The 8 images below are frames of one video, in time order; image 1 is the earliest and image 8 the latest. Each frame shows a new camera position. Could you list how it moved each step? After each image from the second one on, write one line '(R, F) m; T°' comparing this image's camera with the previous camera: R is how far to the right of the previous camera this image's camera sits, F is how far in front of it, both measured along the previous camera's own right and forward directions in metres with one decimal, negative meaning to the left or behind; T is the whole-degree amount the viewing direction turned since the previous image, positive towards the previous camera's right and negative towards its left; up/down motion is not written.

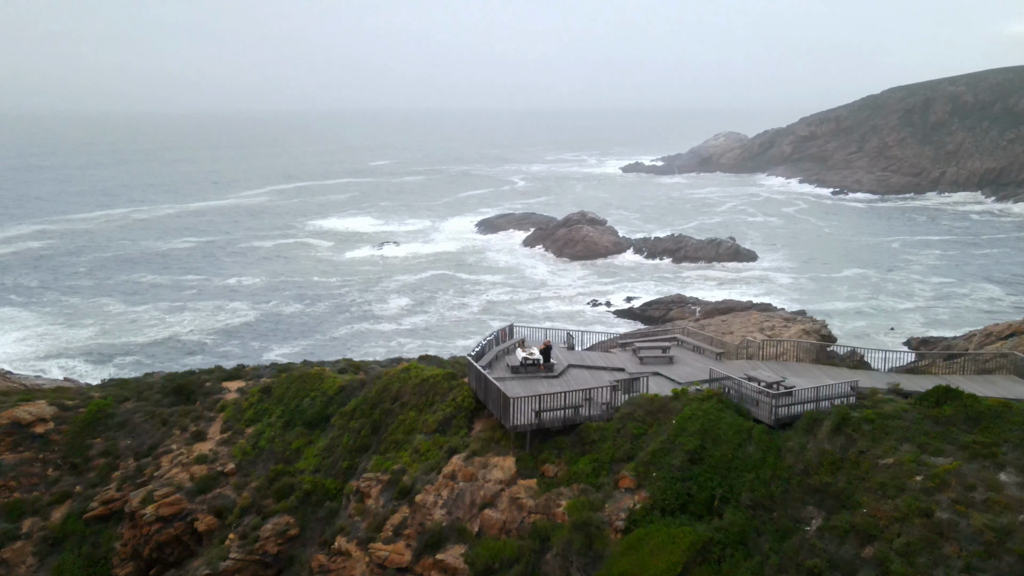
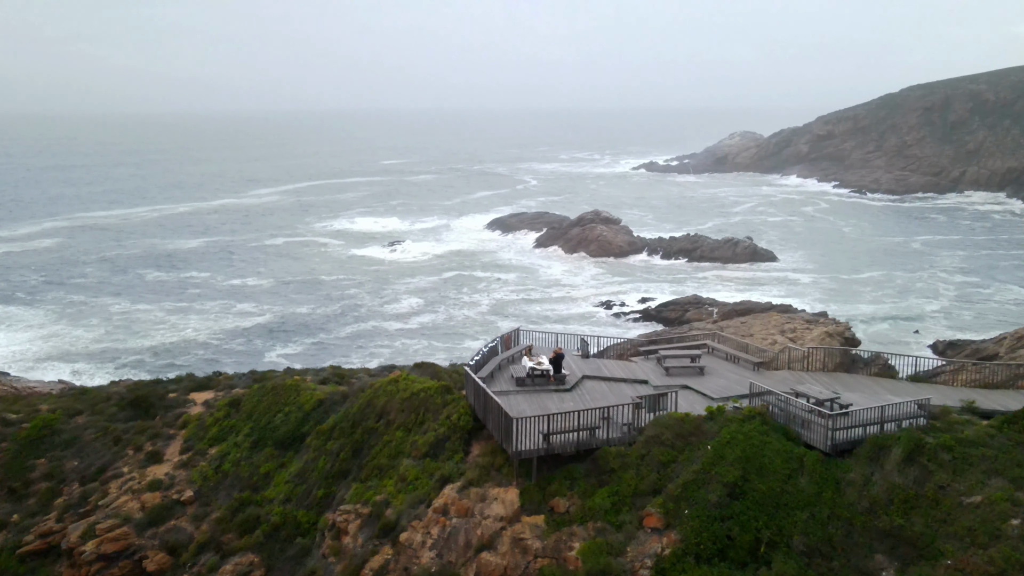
(+0.1, +1.0) m; -1°
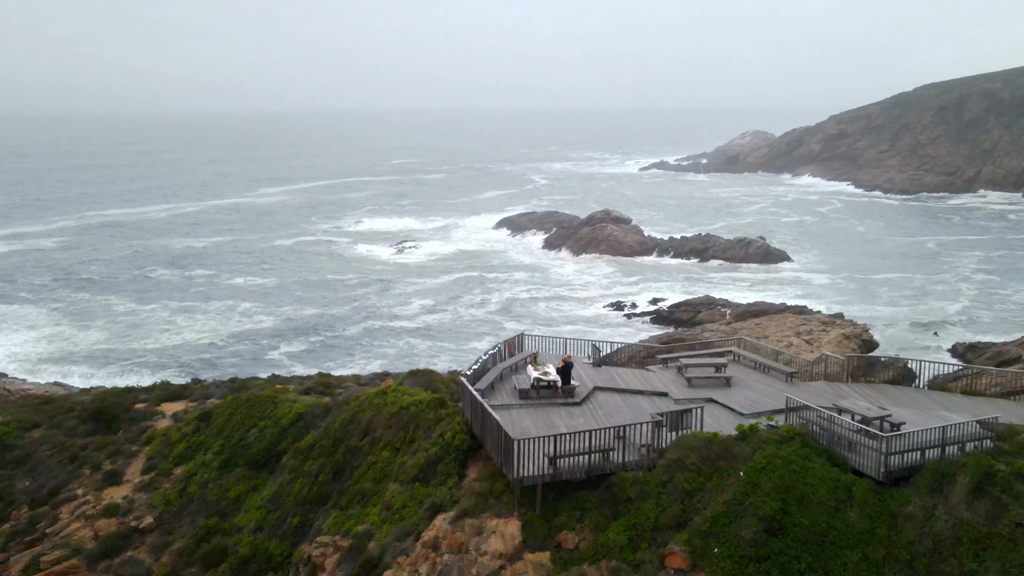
(0.0, +0.7) m; -1°
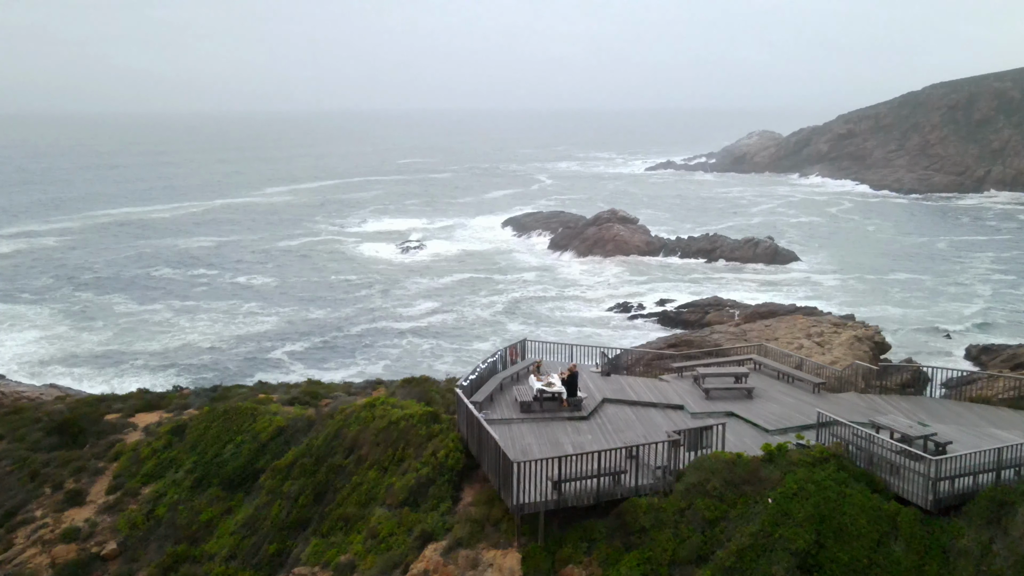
(0.0, +0.5) m; 0°
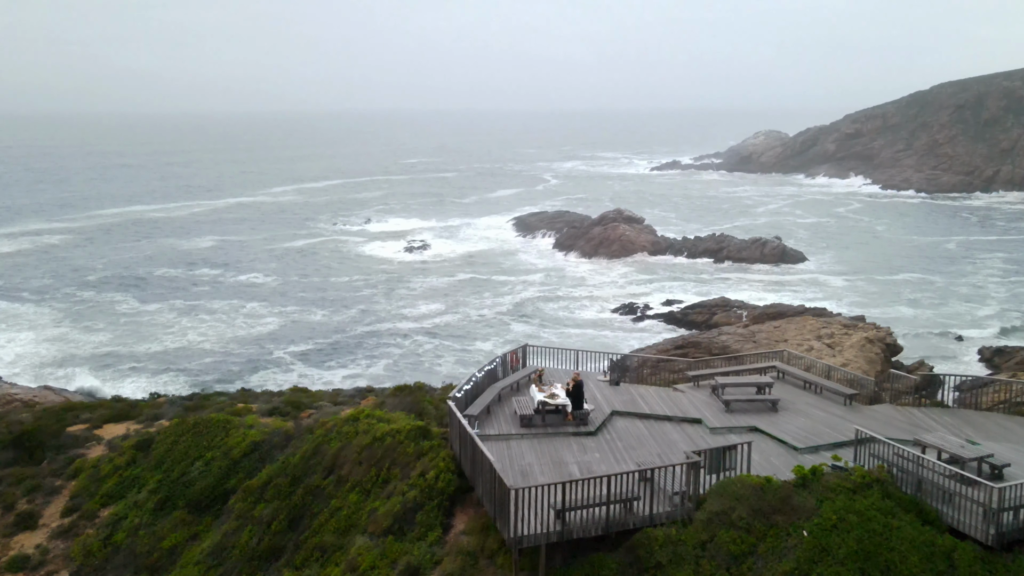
(0.0, +0.5) m; 0°
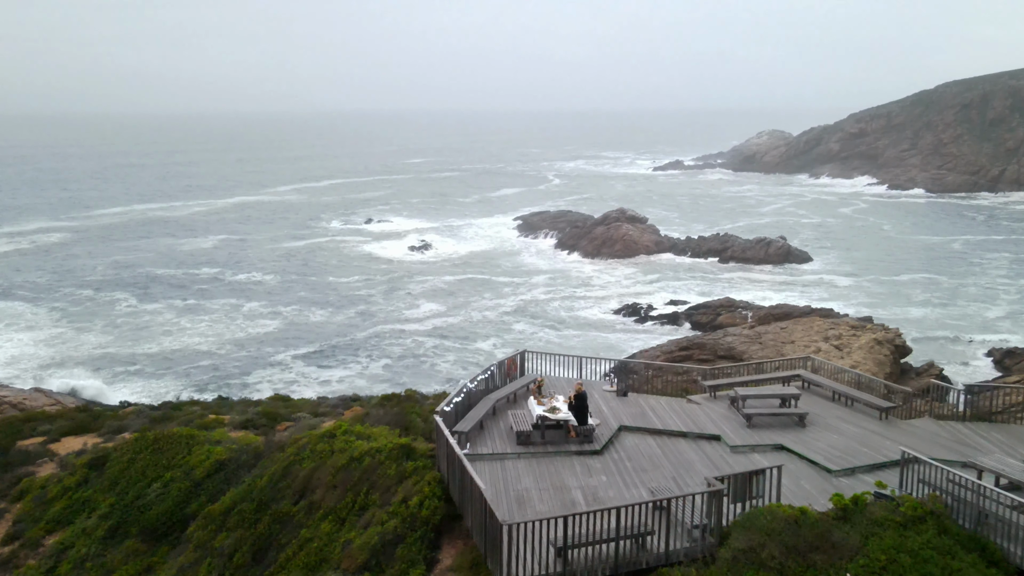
(0.0, +0.5) m; 0°
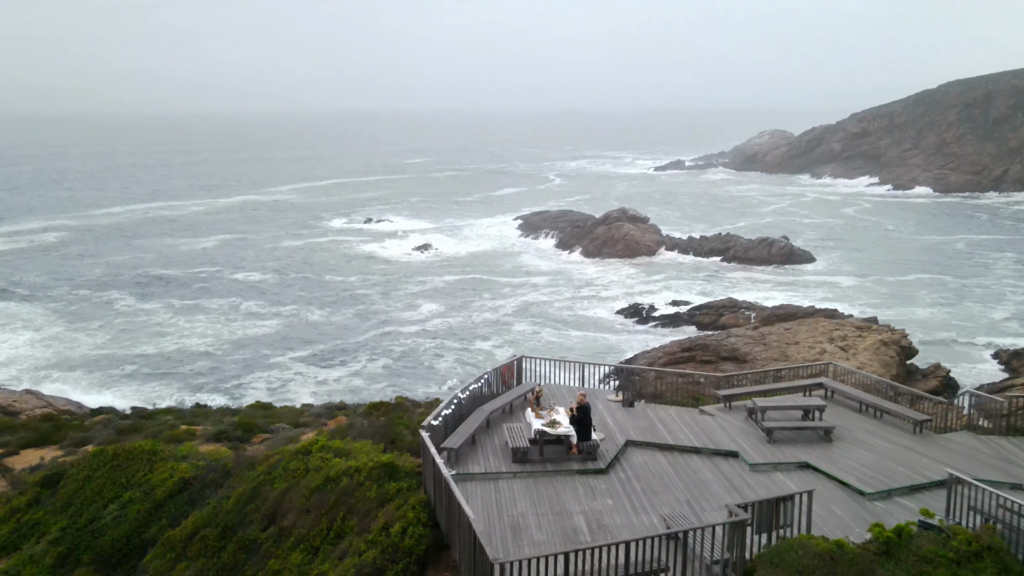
(0.0, +0.4) m; 0°
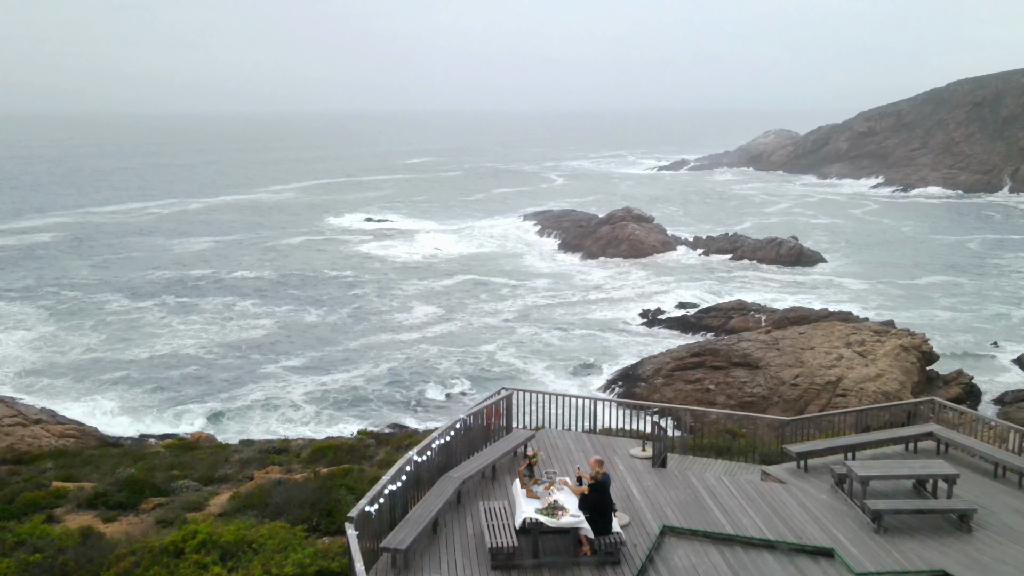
(+0.1, +1.2) m; 0°
